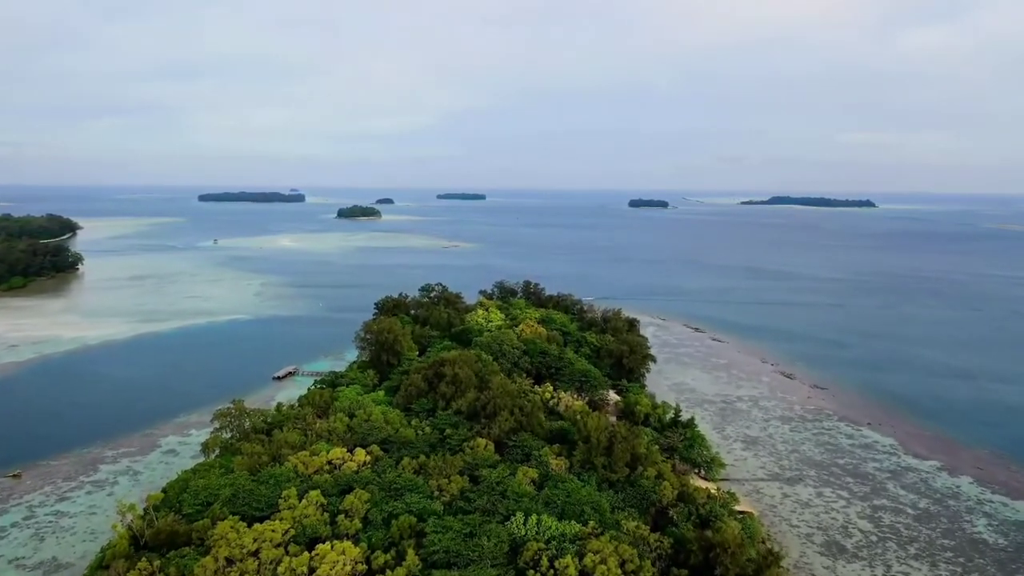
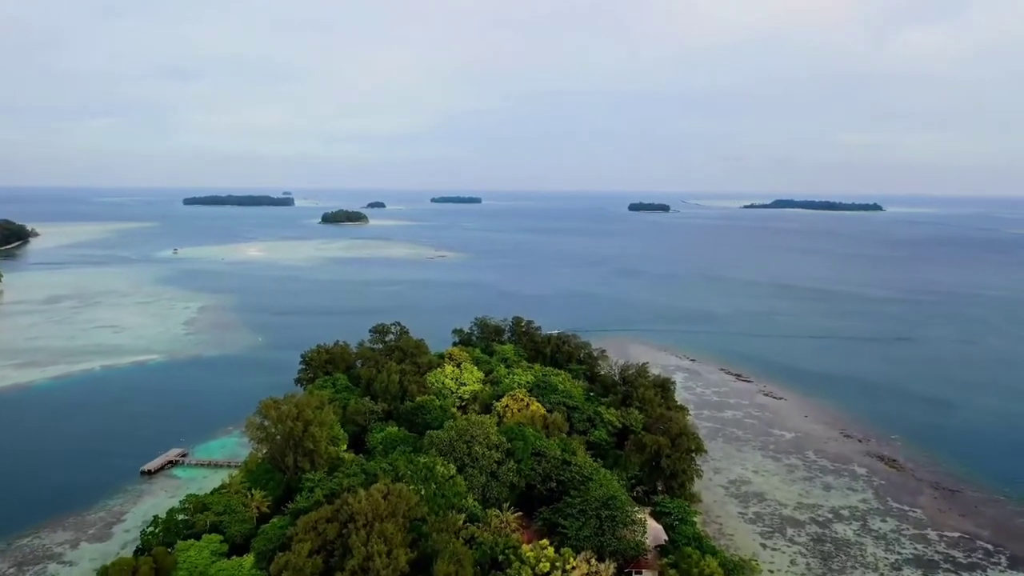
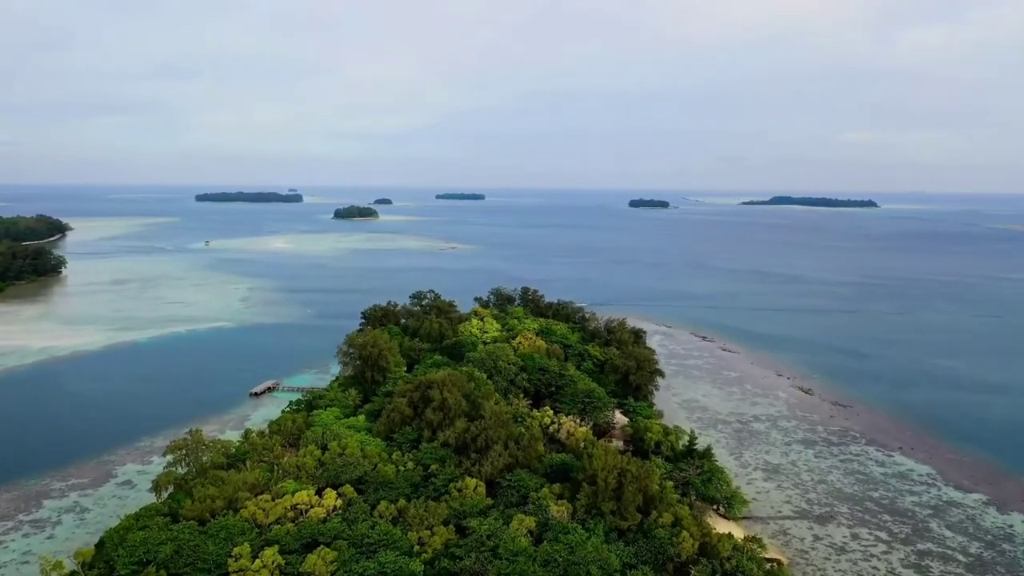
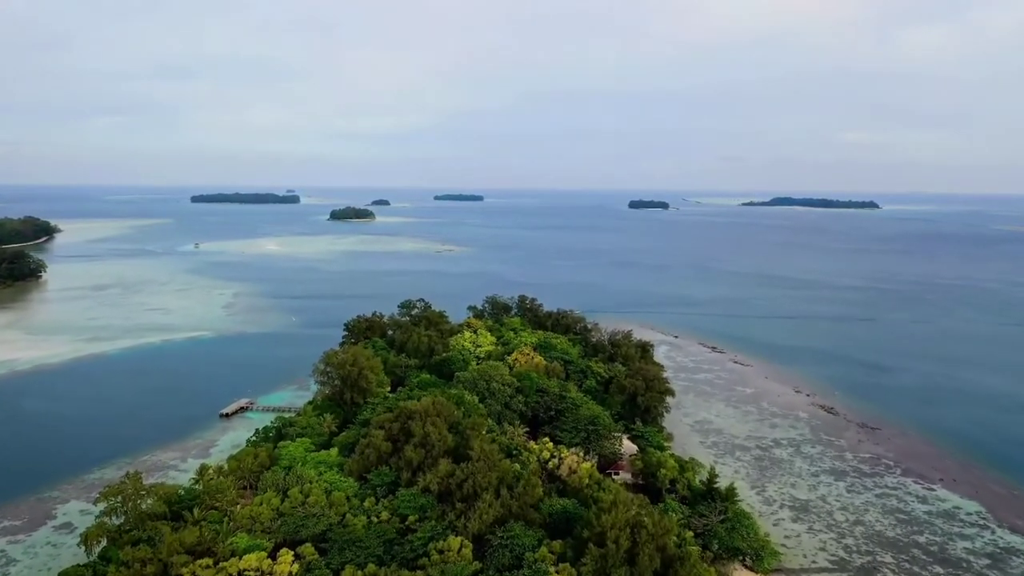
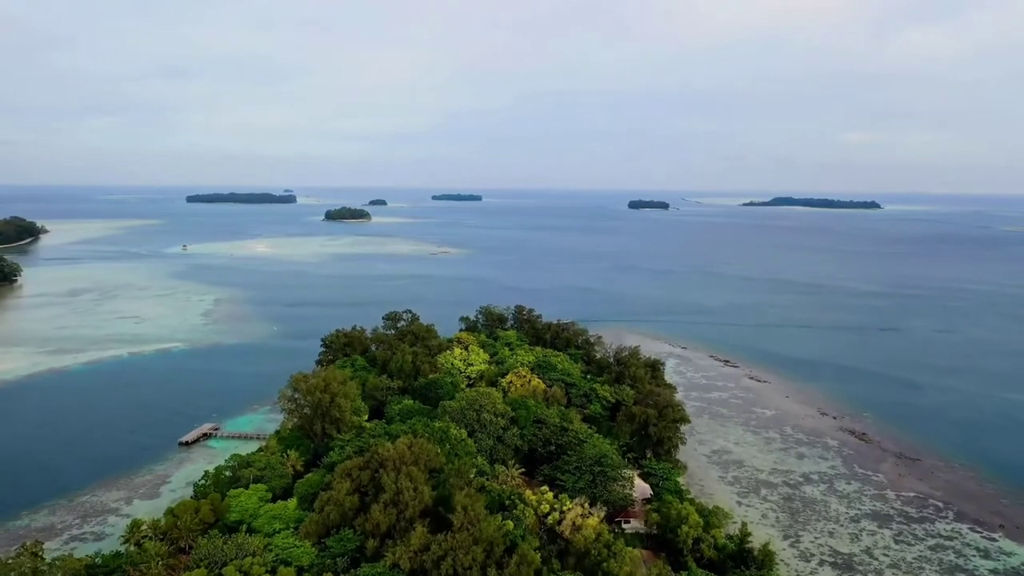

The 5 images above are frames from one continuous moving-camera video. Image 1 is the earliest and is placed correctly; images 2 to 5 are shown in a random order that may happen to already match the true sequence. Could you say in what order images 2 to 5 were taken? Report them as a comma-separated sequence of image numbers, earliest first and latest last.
3, 4, 5, 2
